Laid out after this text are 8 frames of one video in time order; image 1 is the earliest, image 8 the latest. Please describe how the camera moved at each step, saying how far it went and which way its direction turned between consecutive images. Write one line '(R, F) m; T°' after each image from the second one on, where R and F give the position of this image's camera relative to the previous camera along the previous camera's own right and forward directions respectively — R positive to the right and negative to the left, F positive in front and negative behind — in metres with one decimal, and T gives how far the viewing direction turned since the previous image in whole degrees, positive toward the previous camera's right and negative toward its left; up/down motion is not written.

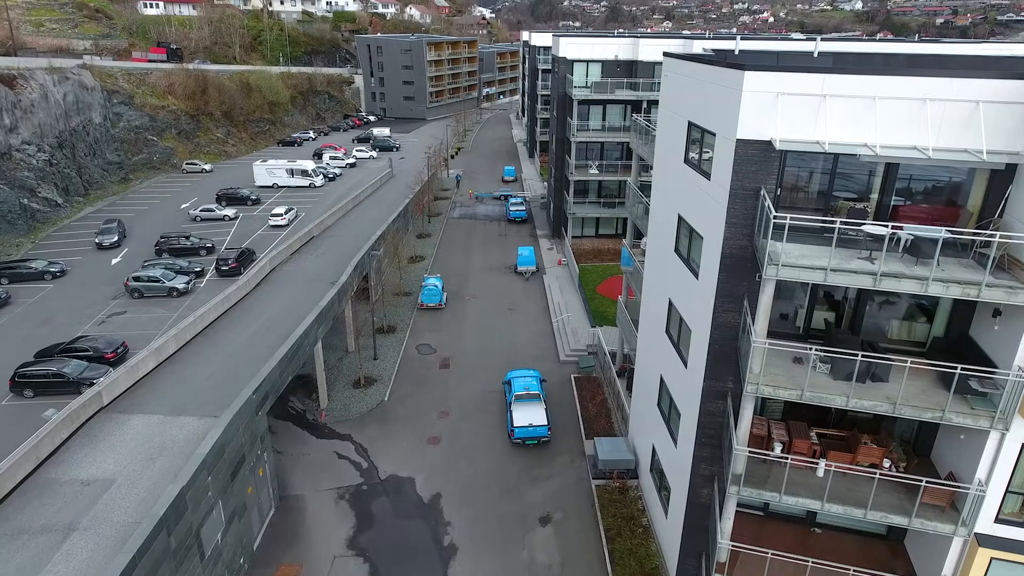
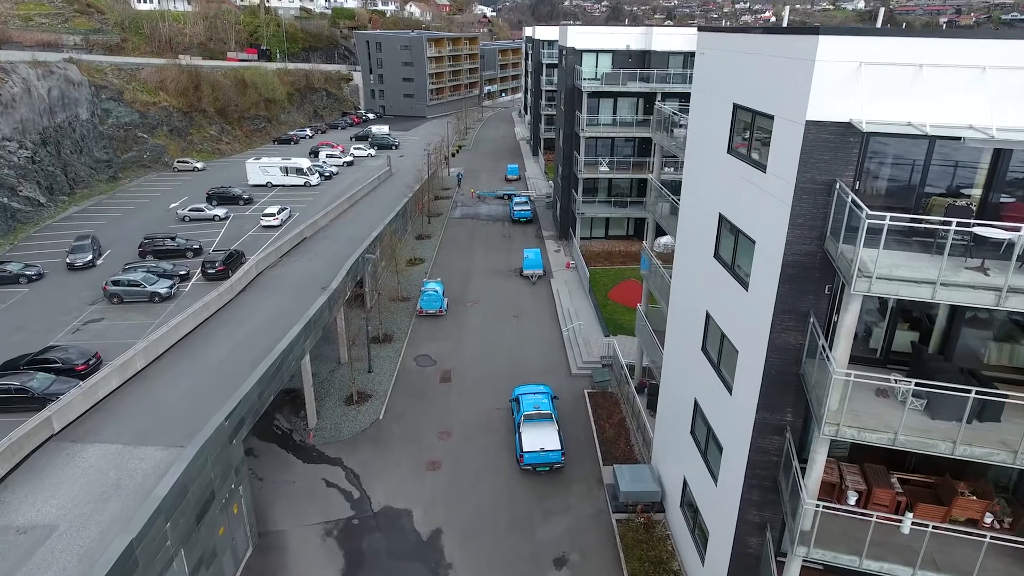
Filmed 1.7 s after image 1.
(-0.3, +2.5) m; 0°
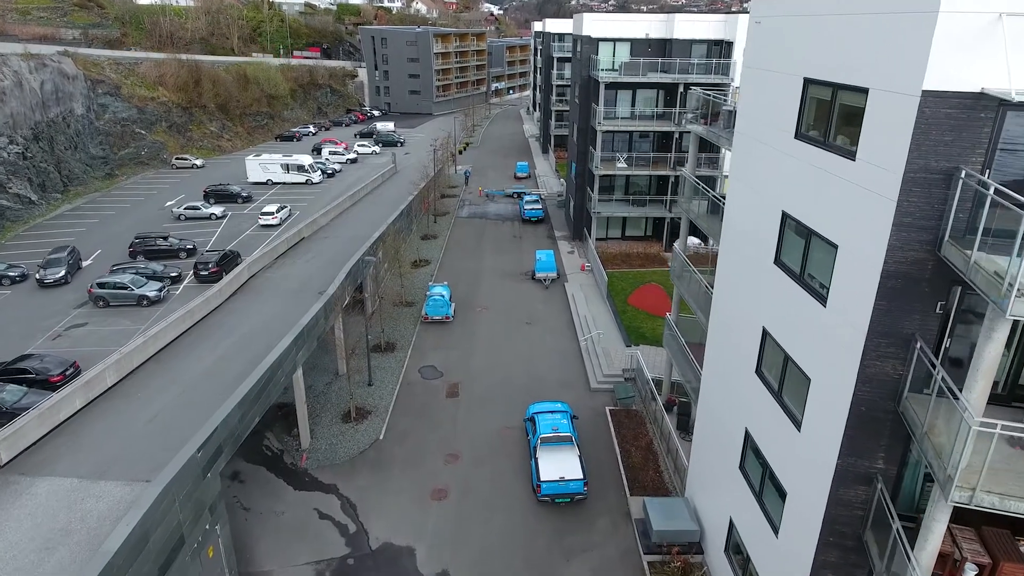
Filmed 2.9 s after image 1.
(-0.3, +2.4) m; 0°
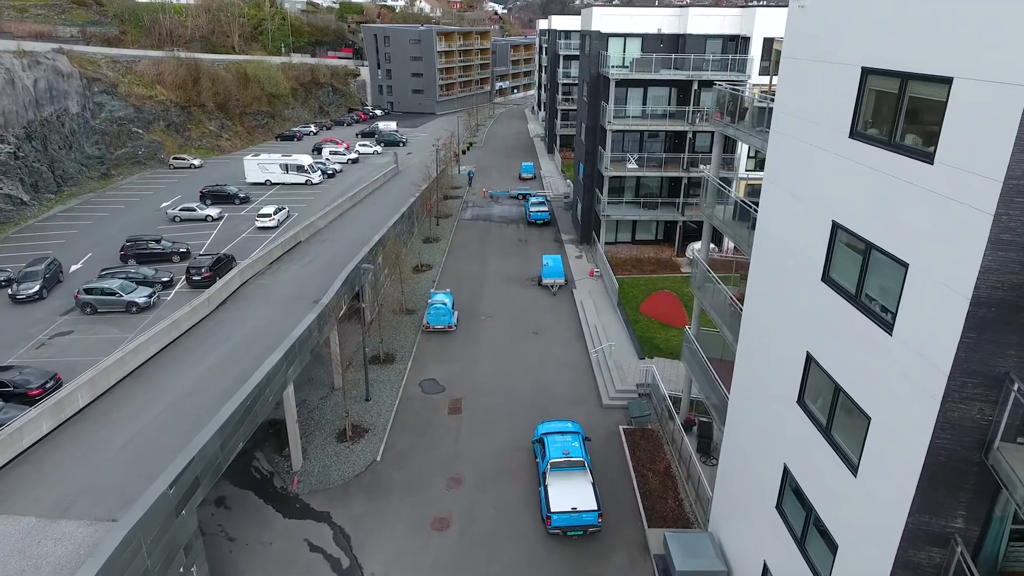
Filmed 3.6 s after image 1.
(-0.1, +1.6) m; 0°
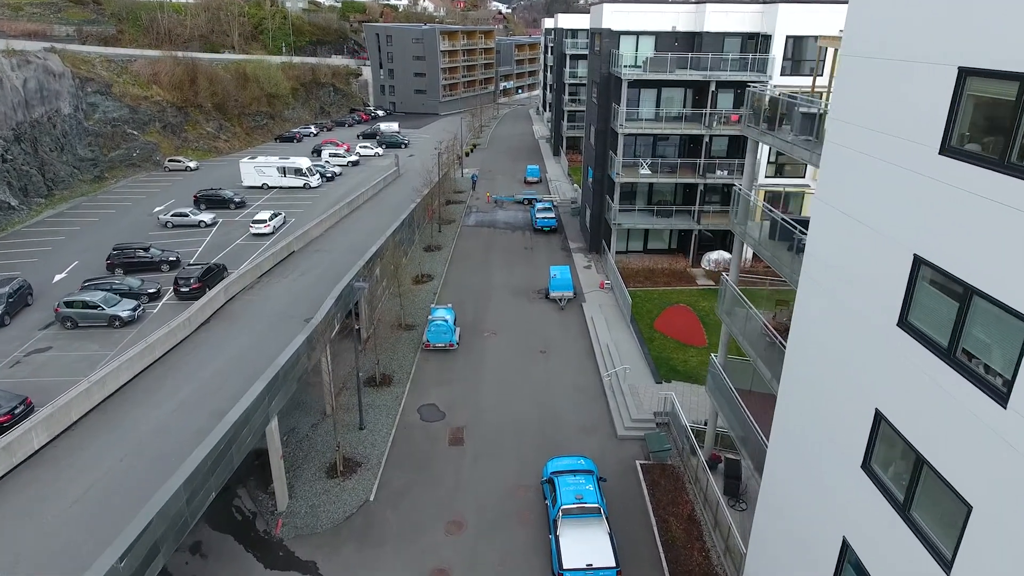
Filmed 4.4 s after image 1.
(-0.1, +1.9) m; 0°
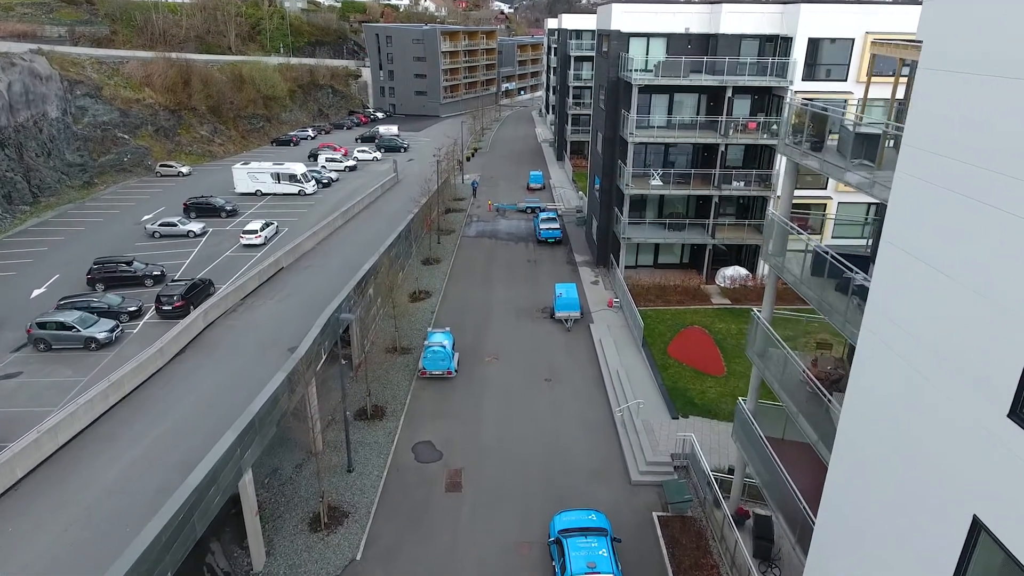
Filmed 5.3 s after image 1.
(0.0, +2.0) m; 0°
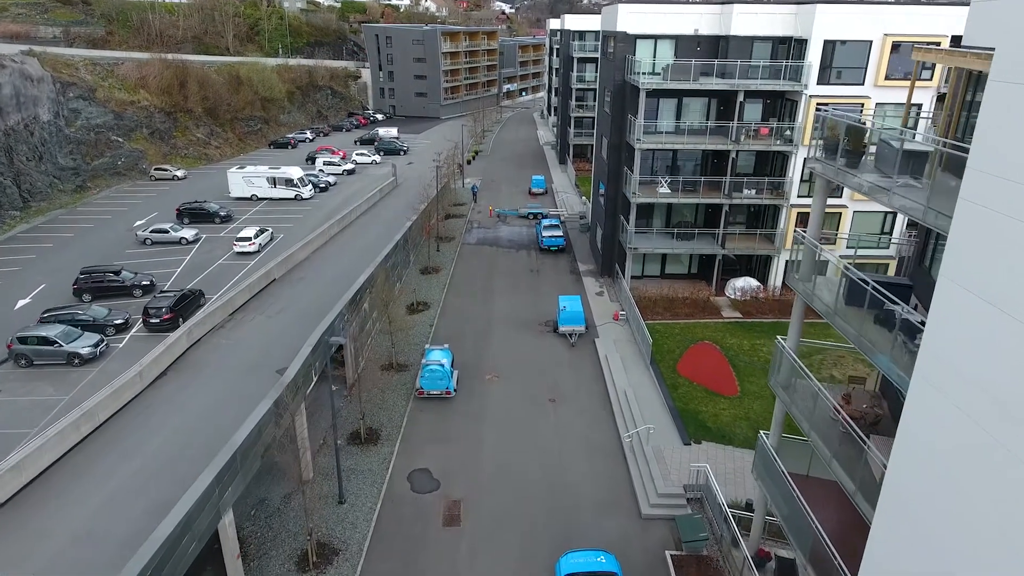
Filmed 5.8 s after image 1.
(0.0, +1.3) m; 0°
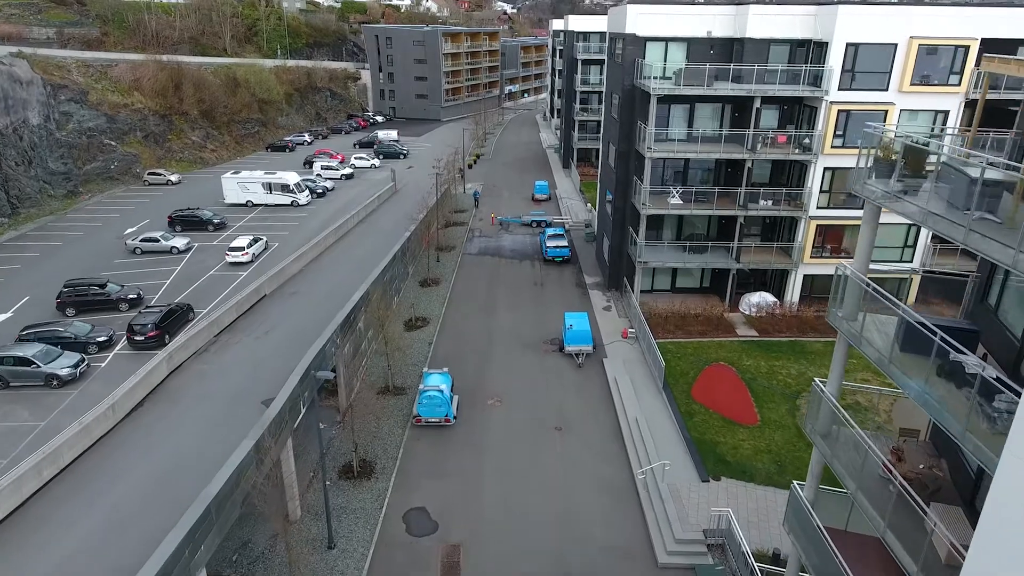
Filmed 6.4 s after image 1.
(-0.1, +1.5) m; 0°
